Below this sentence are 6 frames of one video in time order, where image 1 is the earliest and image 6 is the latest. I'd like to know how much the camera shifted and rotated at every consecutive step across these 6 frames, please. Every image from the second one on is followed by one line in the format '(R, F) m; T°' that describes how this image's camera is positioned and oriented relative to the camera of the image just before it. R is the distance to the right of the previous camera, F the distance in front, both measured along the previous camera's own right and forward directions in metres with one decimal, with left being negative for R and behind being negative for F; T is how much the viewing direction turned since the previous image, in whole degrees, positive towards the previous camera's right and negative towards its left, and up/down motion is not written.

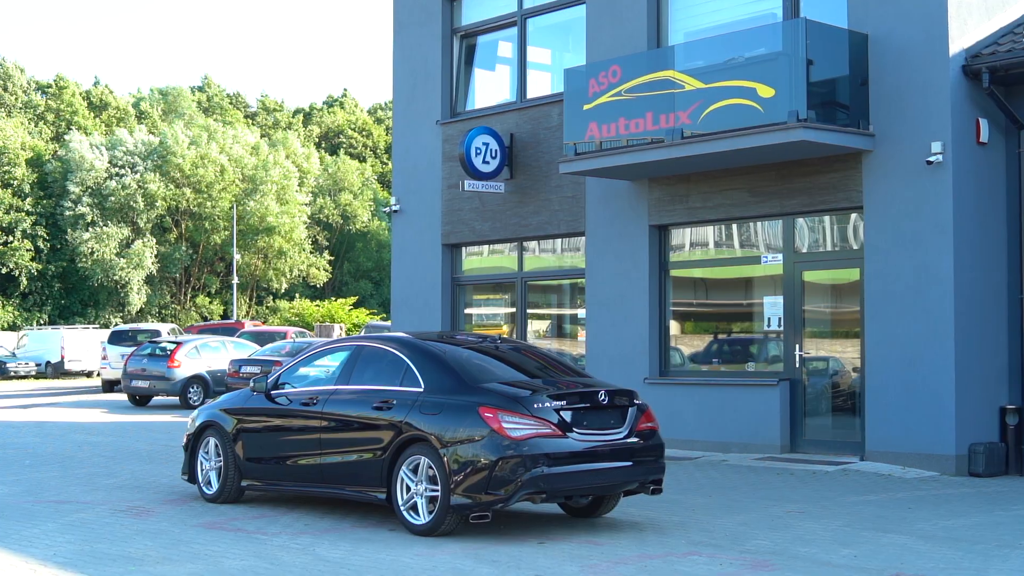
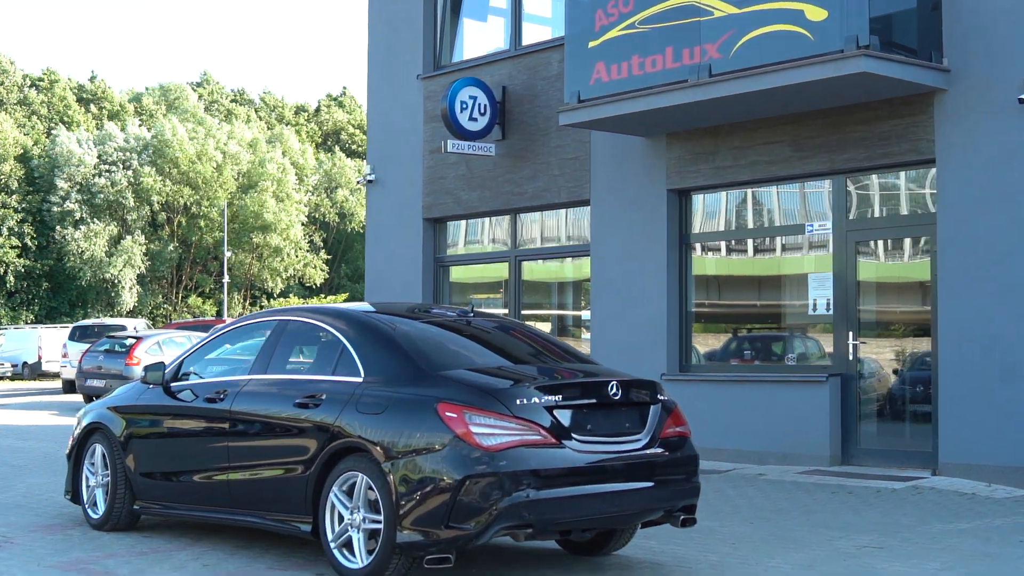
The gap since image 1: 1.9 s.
(+0.2, +2.6) m; 0°
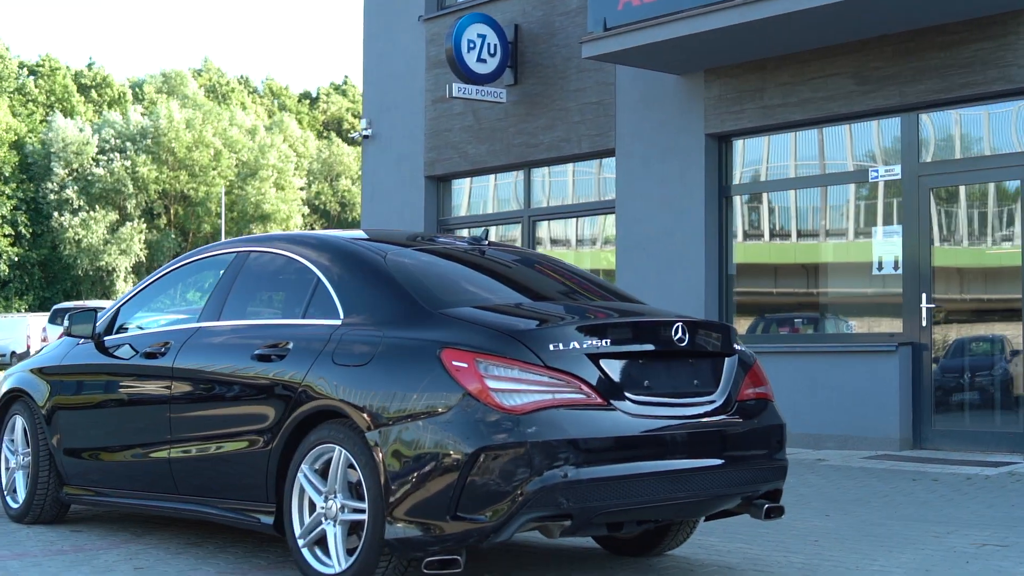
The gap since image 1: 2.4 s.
(-0.1, +1.7) m; 0°
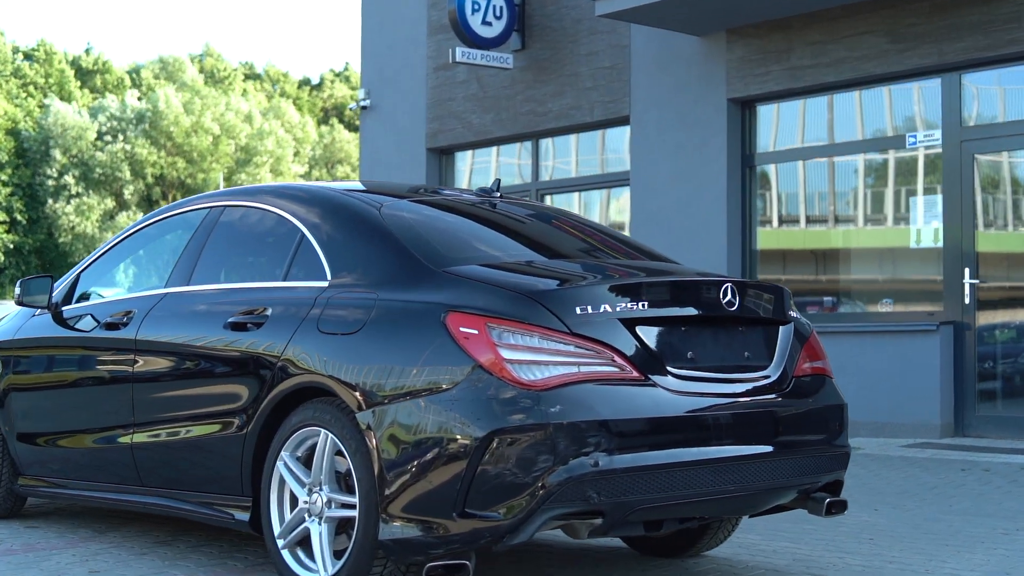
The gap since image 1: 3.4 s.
(-0.1, +0.8) m; 0°
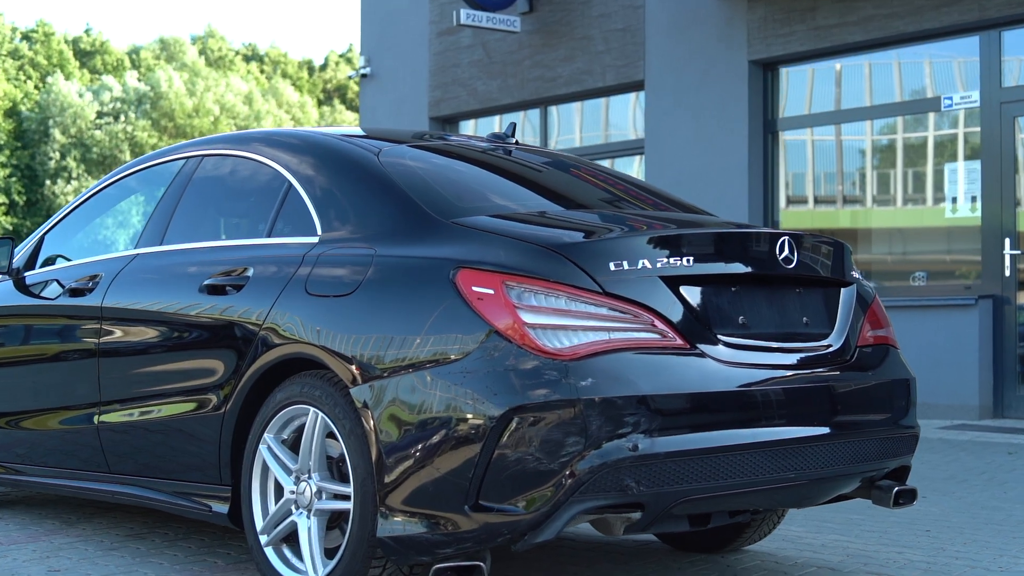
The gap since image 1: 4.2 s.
(0.0, +0.6) m; 0°
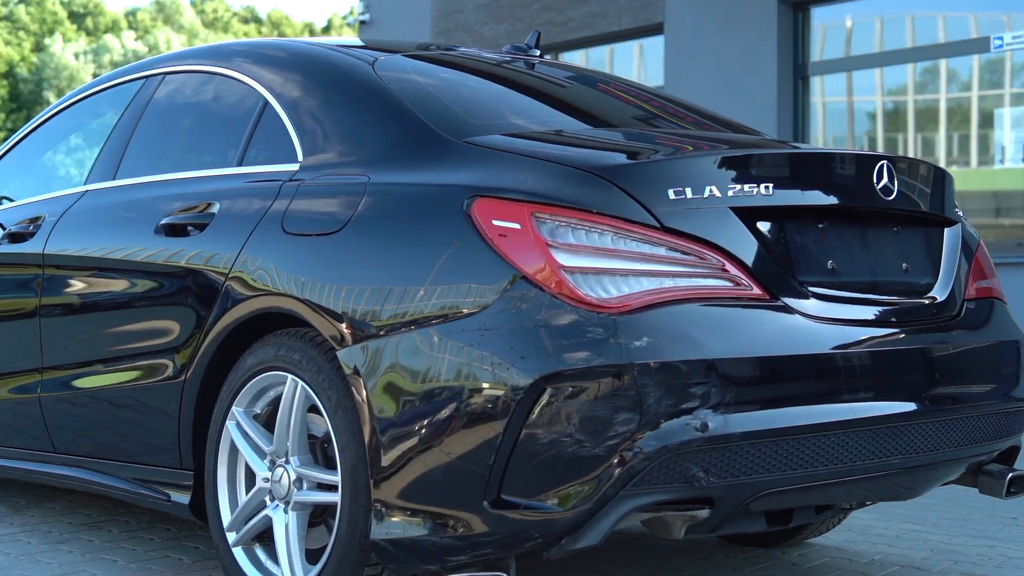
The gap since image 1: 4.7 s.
(-0.1, +0.7) m; 0°
